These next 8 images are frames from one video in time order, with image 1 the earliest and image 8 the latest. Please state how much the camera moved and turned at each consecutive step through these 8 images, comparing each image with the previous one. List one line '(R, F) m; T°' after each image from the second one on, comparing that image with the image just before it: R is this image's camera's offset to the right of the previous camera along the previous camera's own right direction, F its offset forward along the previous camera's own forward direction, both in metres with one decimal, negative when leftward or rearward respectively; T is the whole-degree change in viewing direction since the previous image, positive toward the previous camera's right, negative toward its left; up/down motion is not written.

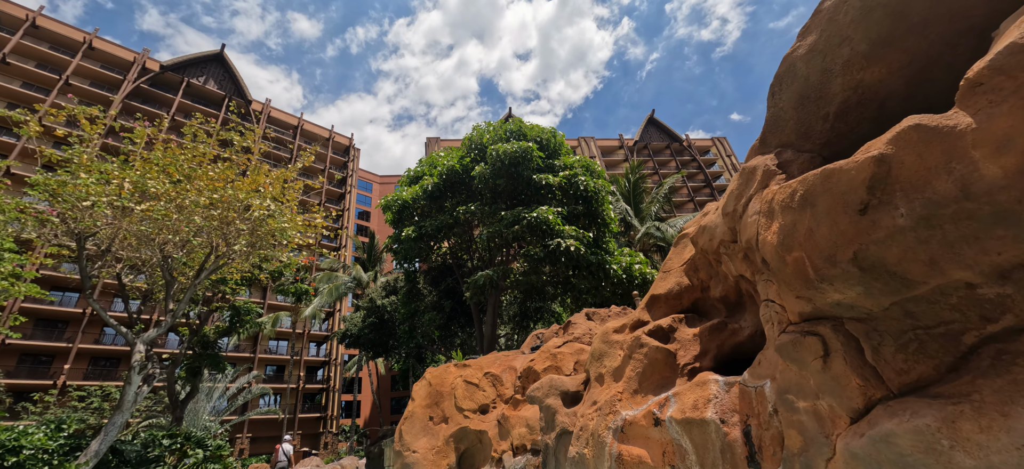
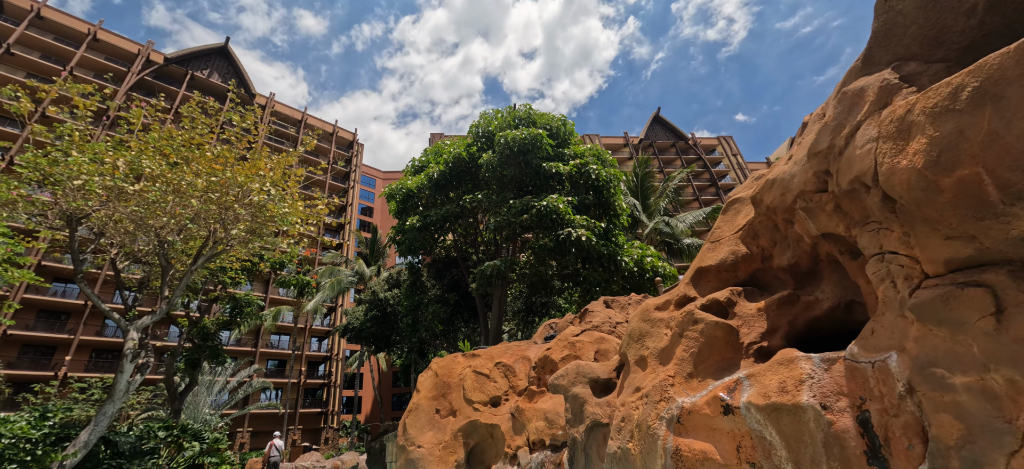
(-0.2, +0.5) m; 0°
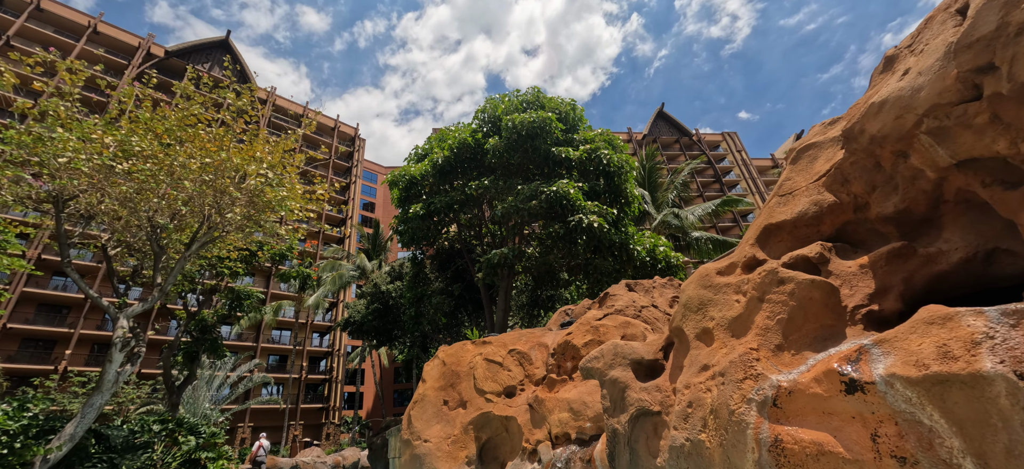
(-0.2, +0.5) m; 0°
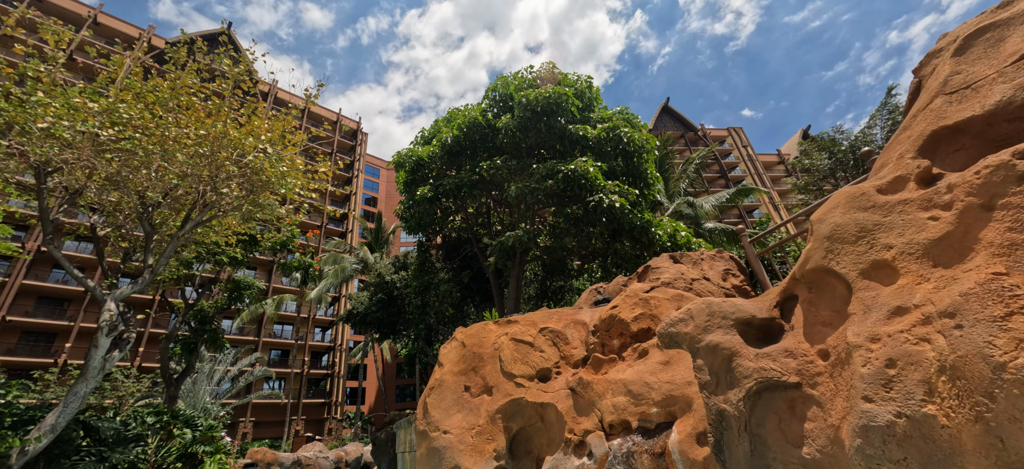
(-0.3, +0.7) m; 0°
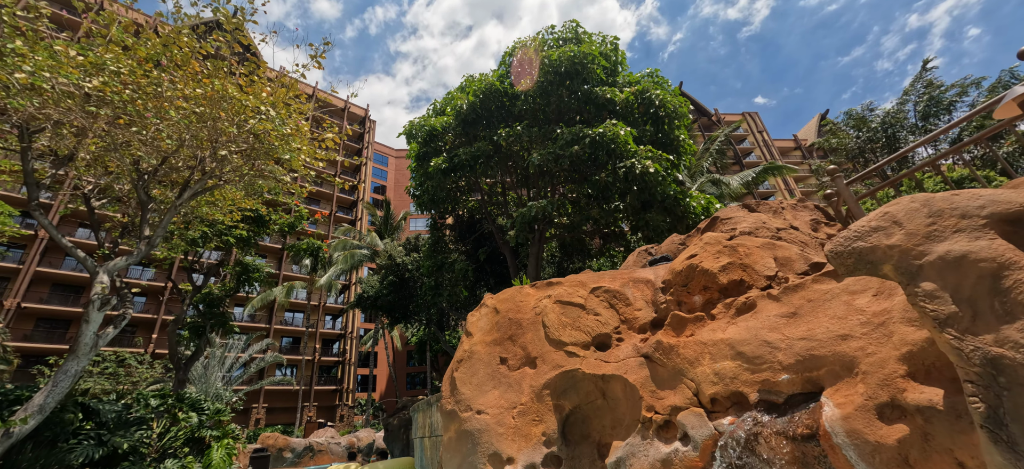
(-0.3, +0.8) m; -1°
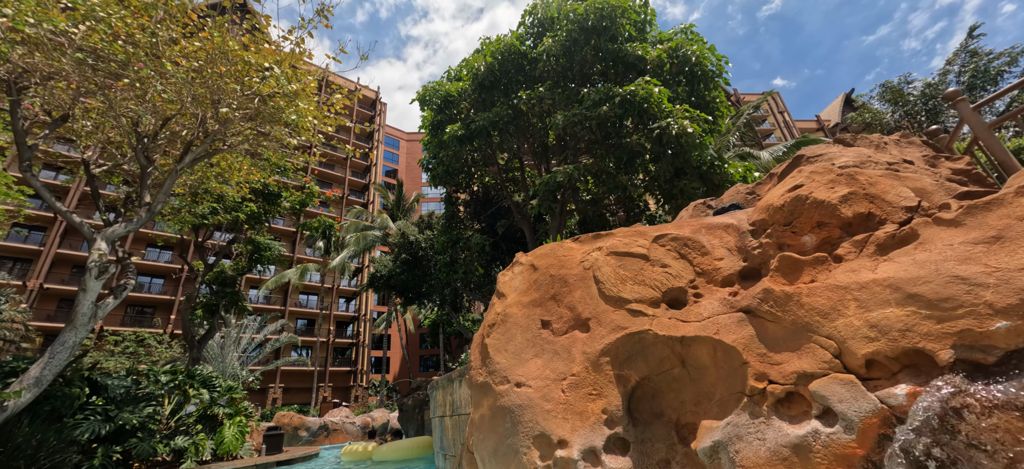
(-0.3, +0.7) m; -2°
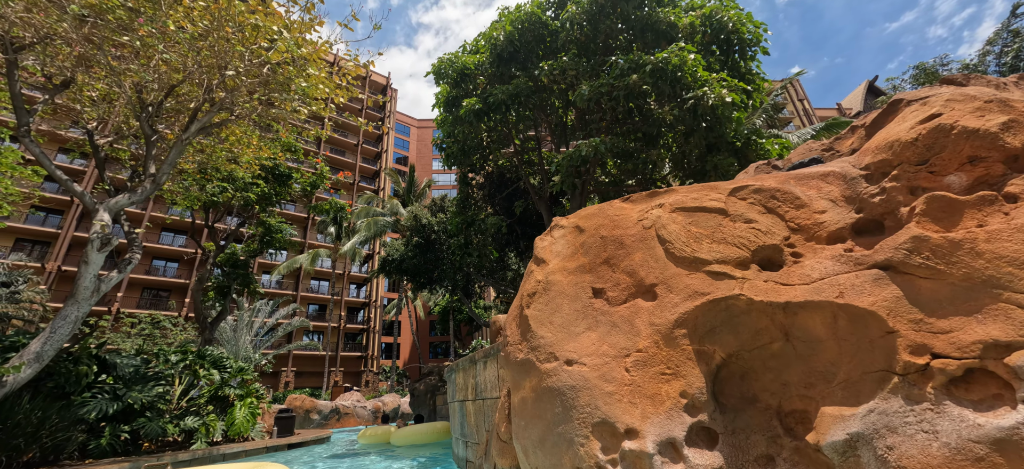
(-0.2, +0.5) m; -1°
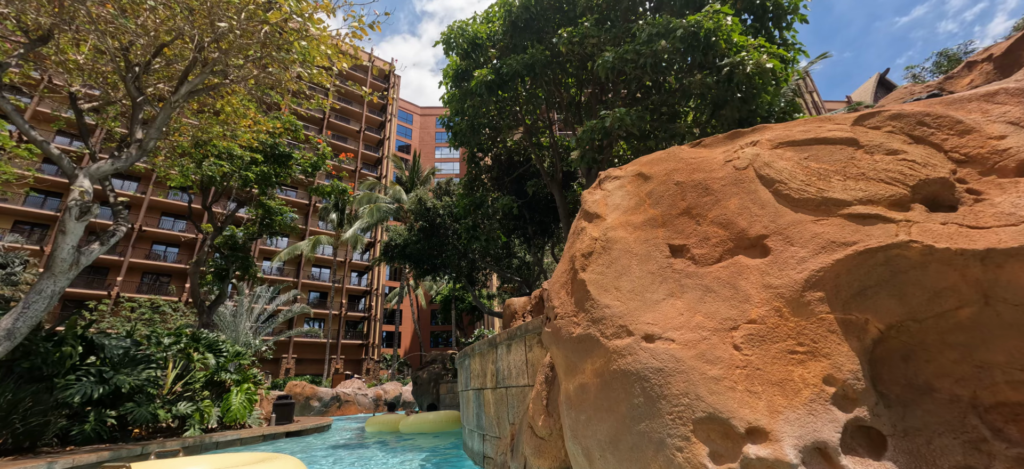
(-0.3, +0.6) m; 0°
